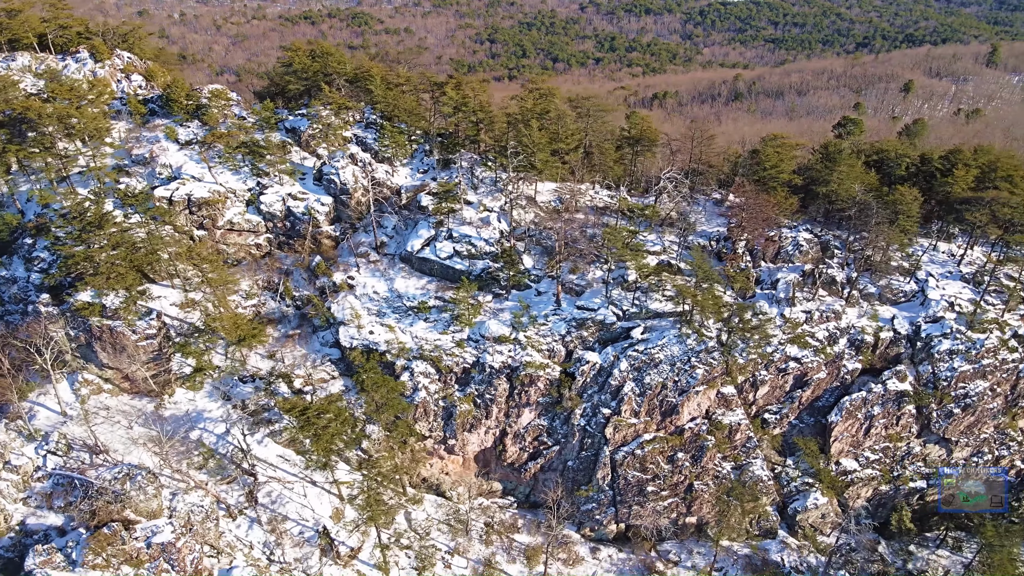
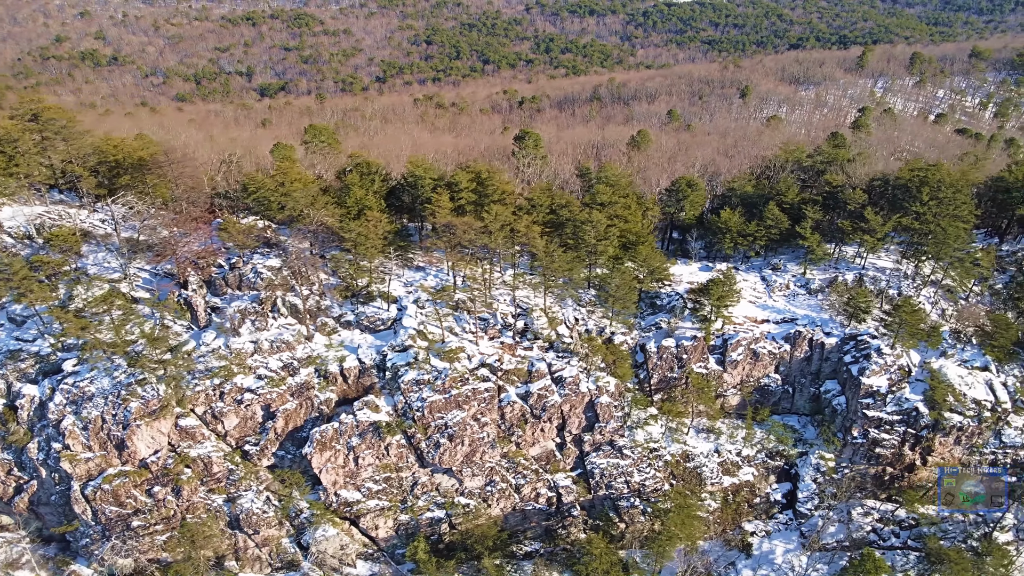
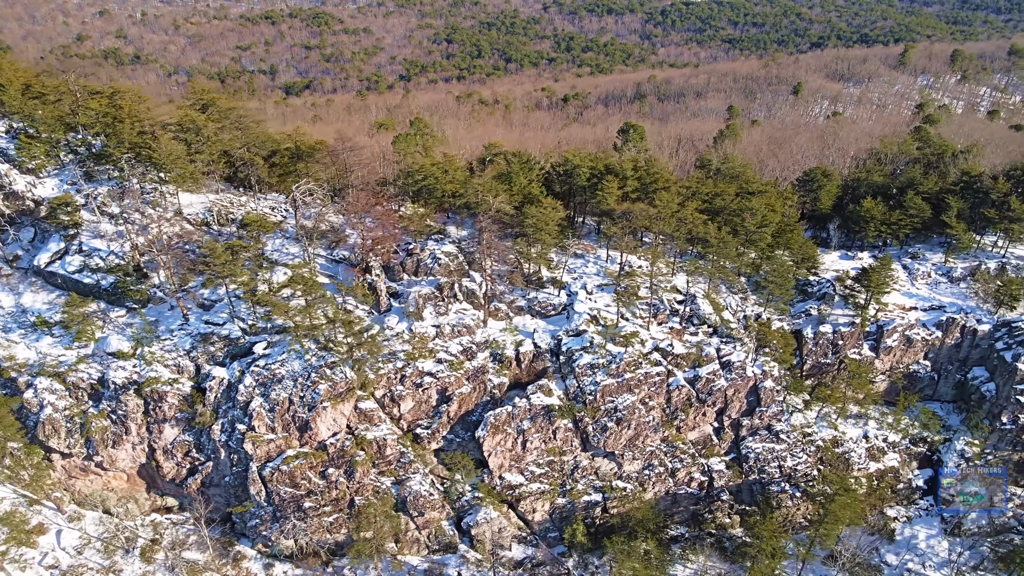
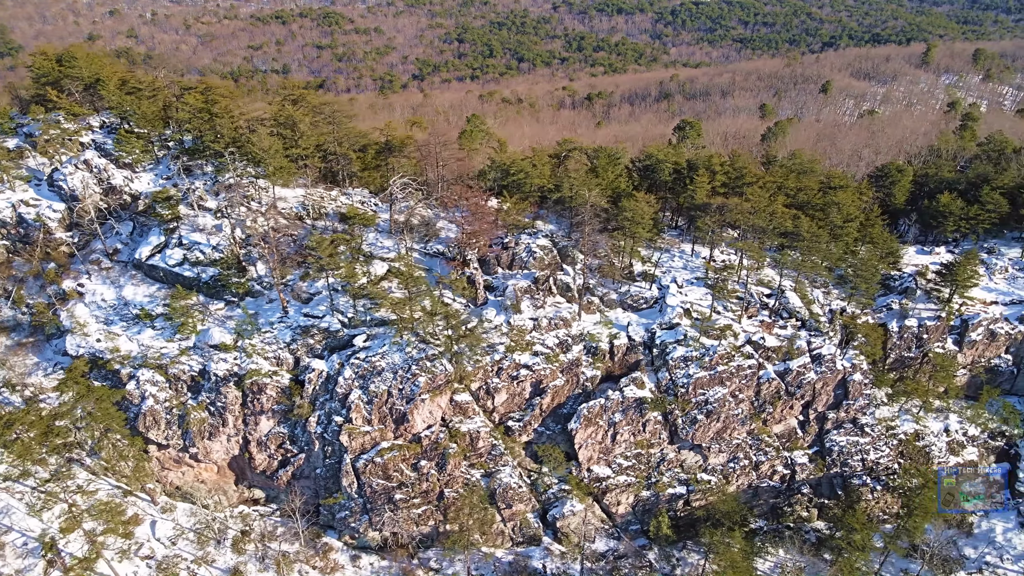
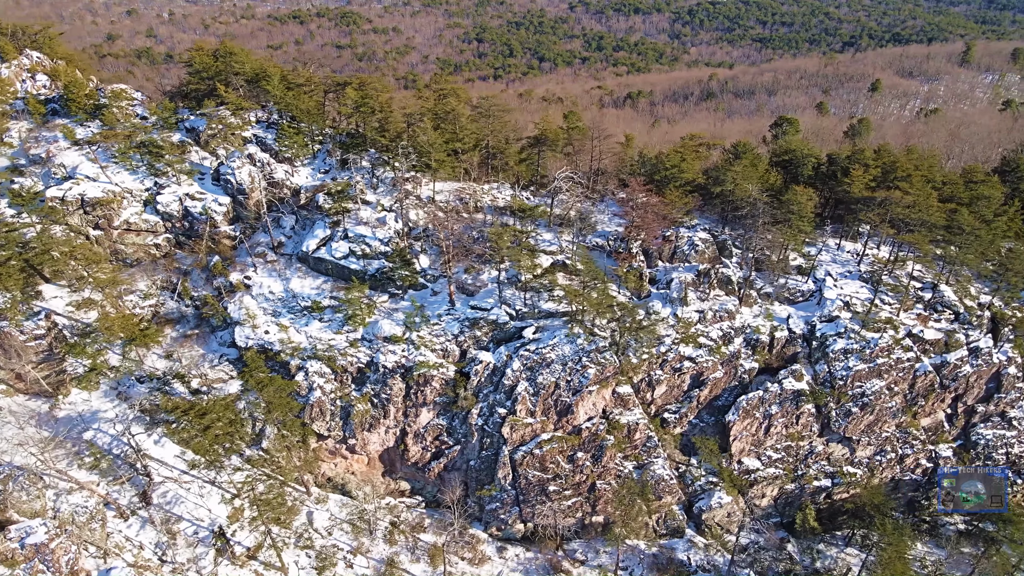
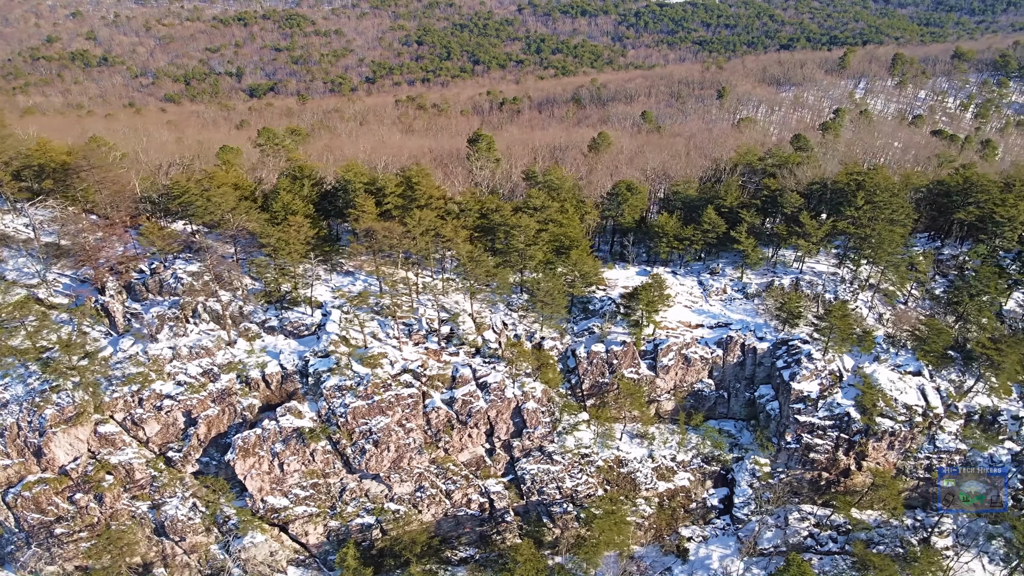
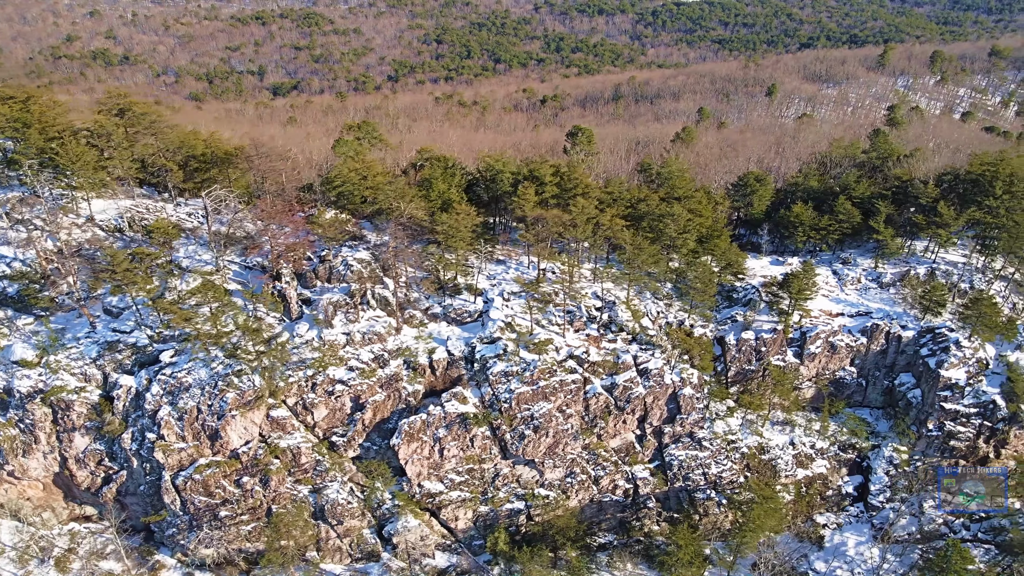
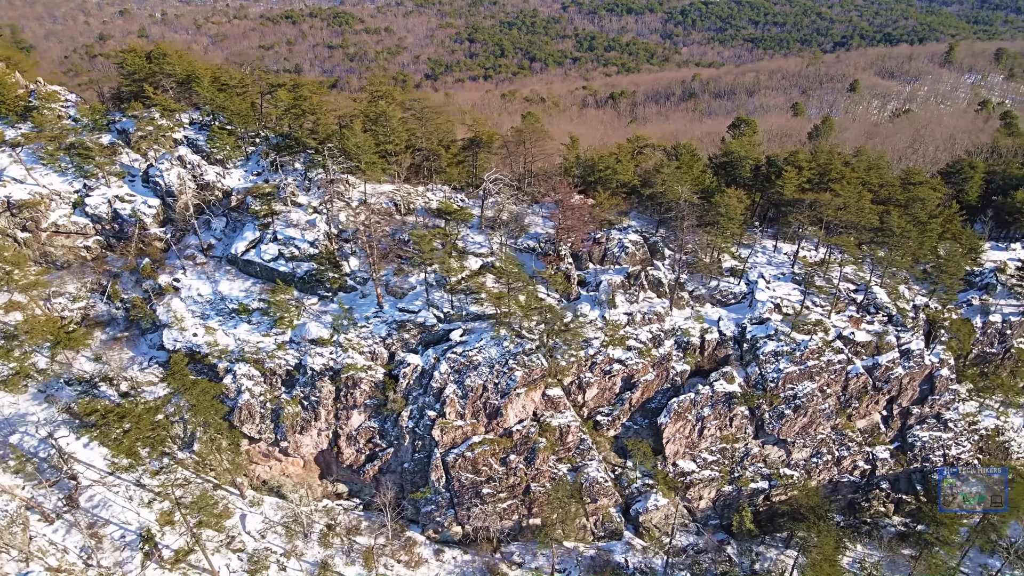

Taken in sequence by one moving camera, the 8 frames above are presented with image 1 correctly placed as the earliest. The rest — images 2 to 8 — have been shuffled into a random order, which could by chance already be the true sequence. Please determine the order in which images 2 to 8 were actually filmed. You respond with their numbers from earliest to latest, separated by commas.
5, 8, 4, 3, 7, 2, 6
